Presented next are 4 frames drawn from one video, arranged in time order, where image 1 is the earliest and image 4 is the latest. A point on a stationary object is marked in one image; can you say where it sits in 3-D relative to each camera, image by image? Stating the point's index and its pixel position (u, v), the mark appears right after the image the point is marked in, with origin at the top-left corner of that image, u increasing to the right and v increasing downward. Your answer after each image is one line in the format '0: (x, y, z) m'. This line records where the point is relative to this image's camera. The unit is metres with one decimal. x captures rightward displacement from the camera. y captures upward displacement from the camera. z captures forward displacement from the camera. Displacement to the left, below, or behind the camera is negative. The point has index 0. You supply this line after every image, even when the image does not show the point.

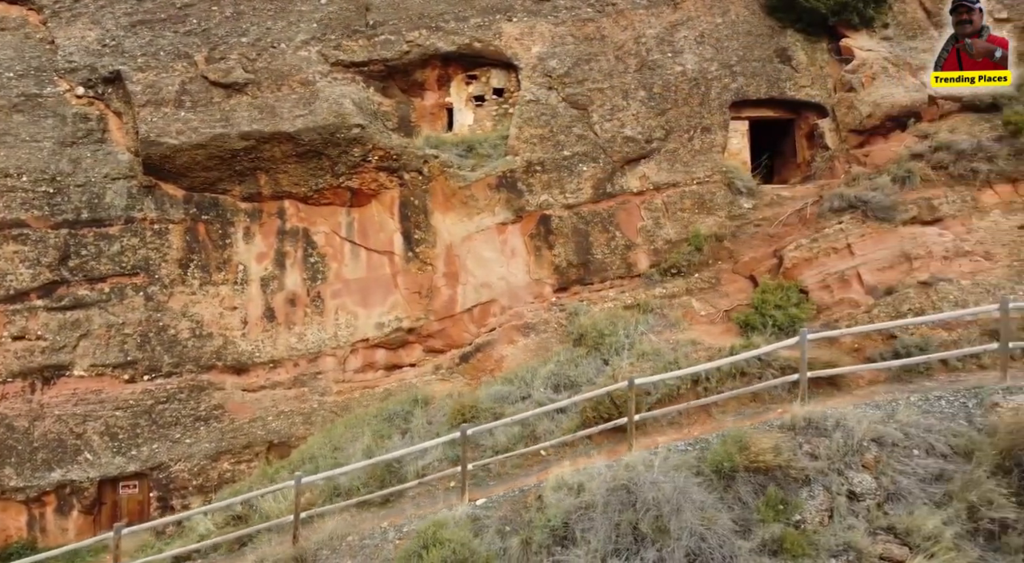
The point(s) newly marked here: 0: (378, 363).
0: (-1.8, -1.1, +10.9) m
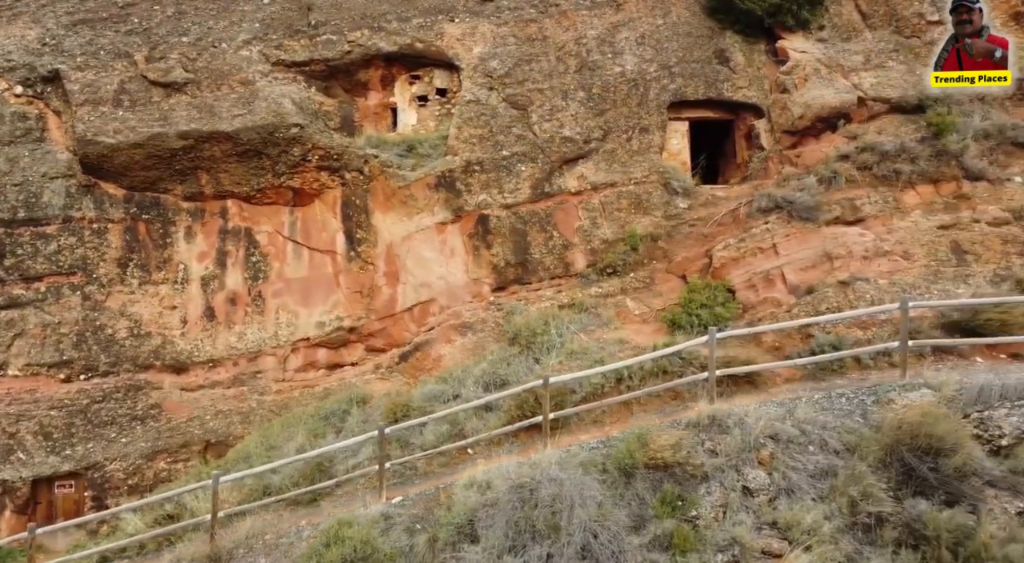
0: (-2.7, -1.1, +11.0) m
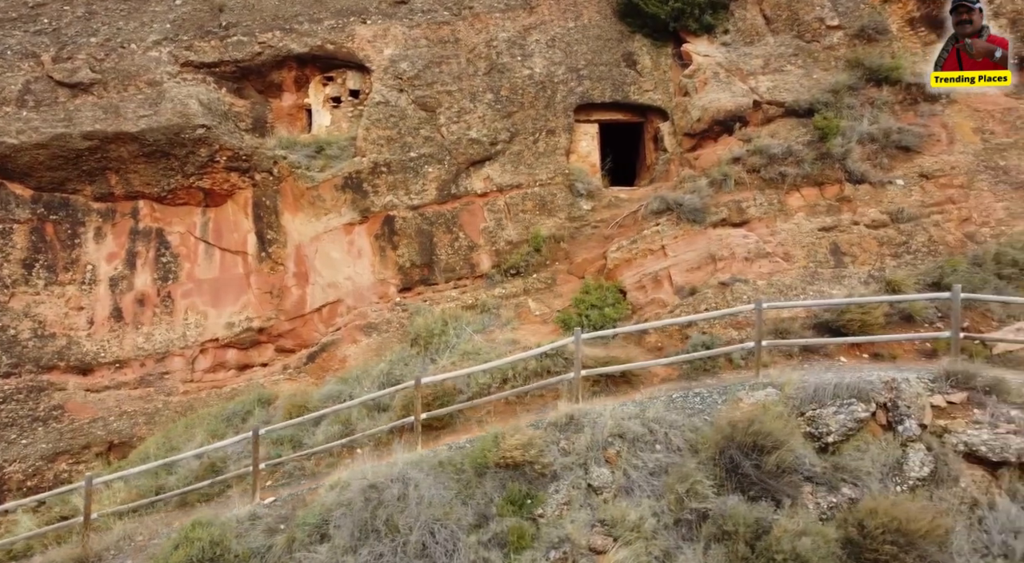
0: (-3.9, -1.1, +11.0) m
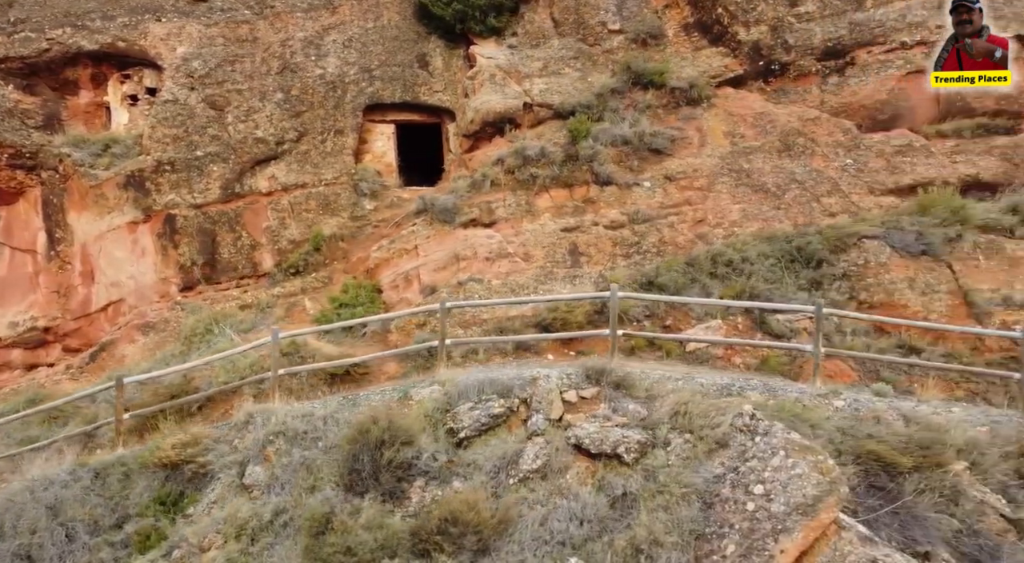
0: (-6.8, -1.1, +10.9) m
